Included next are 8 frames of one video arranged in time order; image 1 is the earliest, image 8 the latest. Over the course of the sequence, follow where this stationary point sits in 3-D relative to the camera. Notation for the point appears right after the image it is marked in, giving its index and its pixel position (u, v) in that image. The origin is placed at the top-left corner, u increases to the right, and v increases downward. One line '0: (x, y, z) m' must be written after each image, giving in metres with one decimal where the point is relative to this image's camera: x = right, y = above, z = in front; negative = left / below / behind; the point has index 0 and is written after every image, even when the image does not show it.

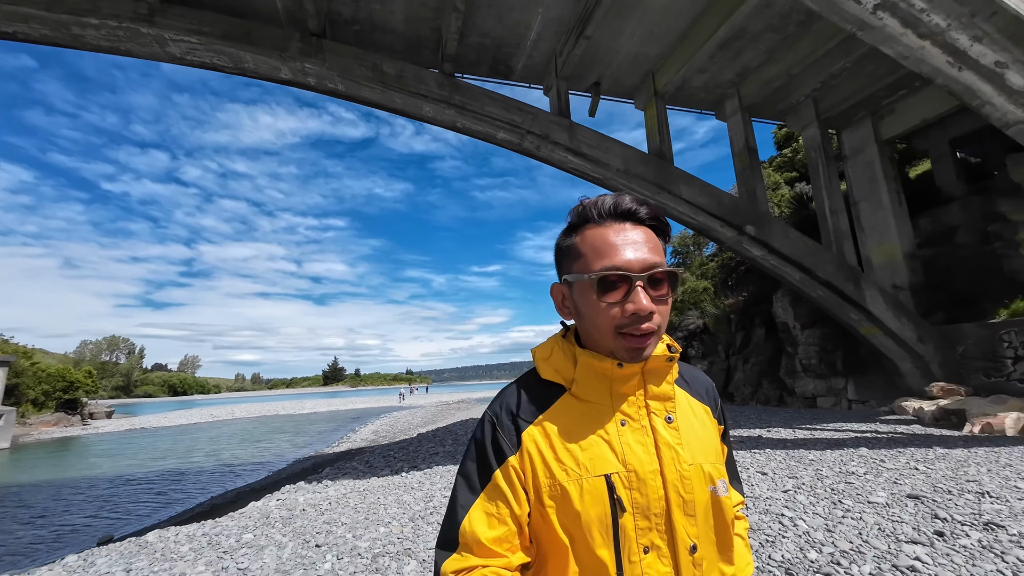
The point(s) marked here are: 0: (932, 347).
0: (+9.8, -1.4, +10.1) m
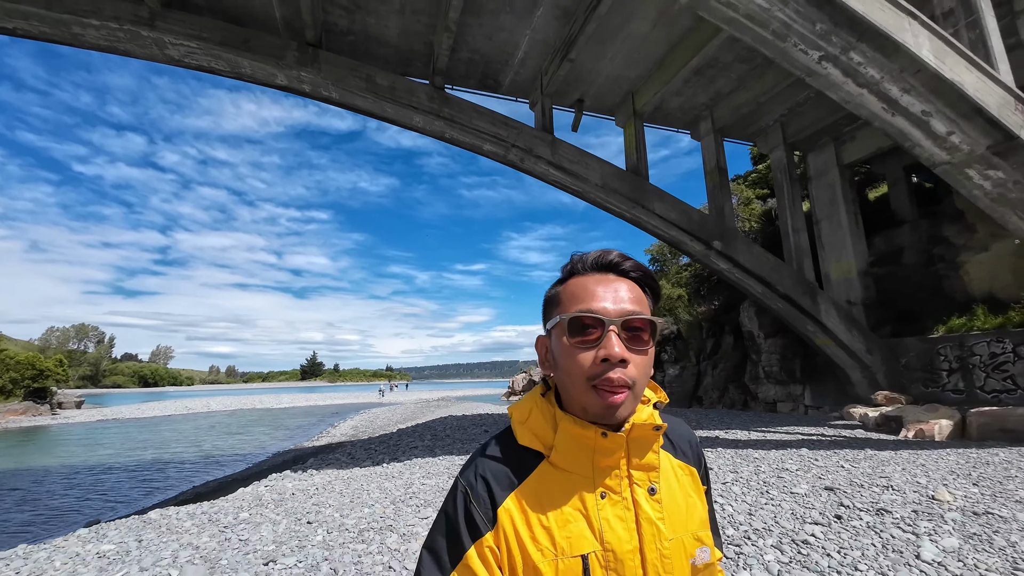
0: (+9.3, -1.8, +10.9) m
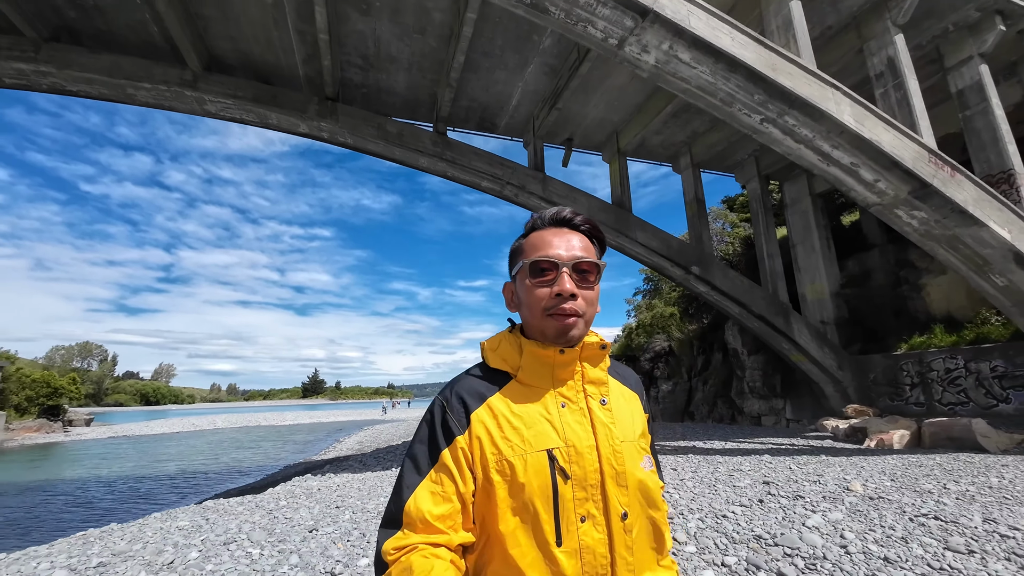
0: (+9.2, -2.4, +11.8) m
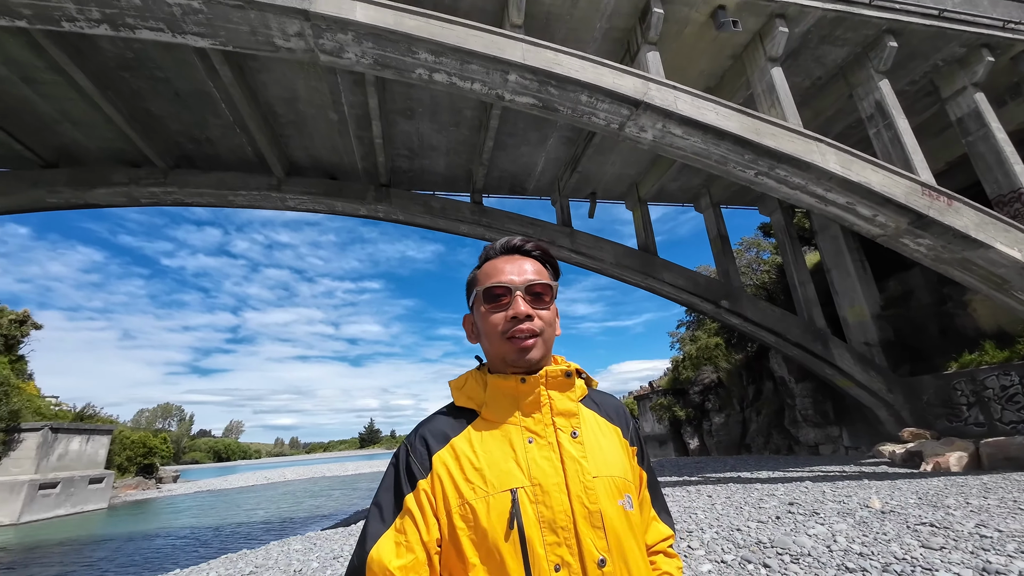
0: (+10.5, -2.9, +11.6) m
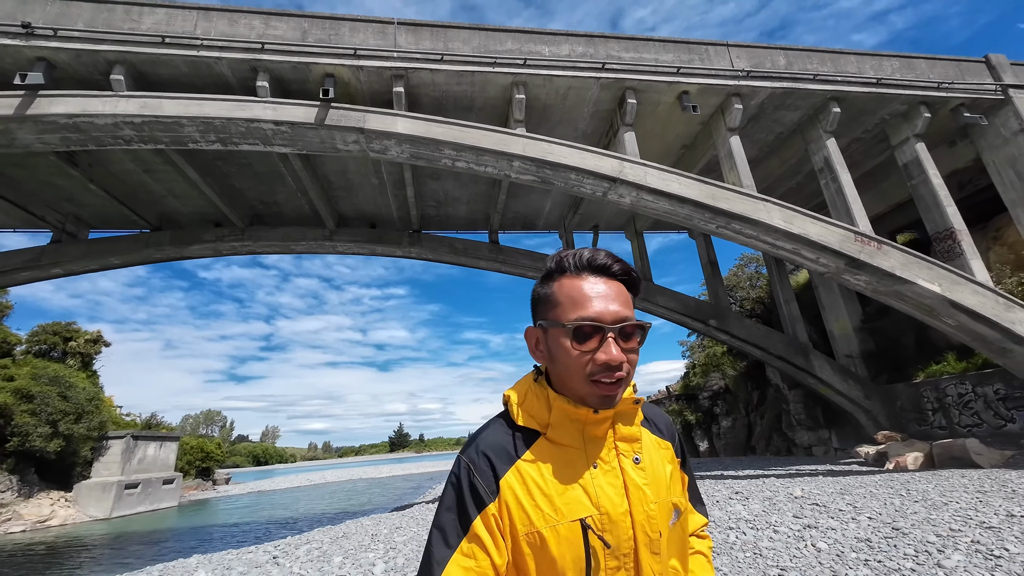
0: (+11.0, -3.4, +12.9) m
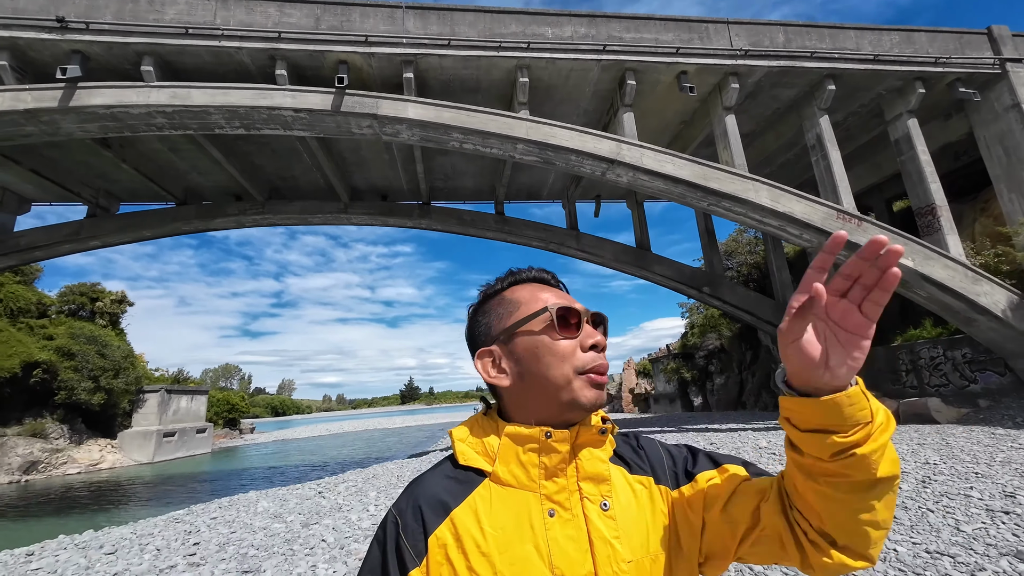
0: (+11.1, -2.5, +13.9) m
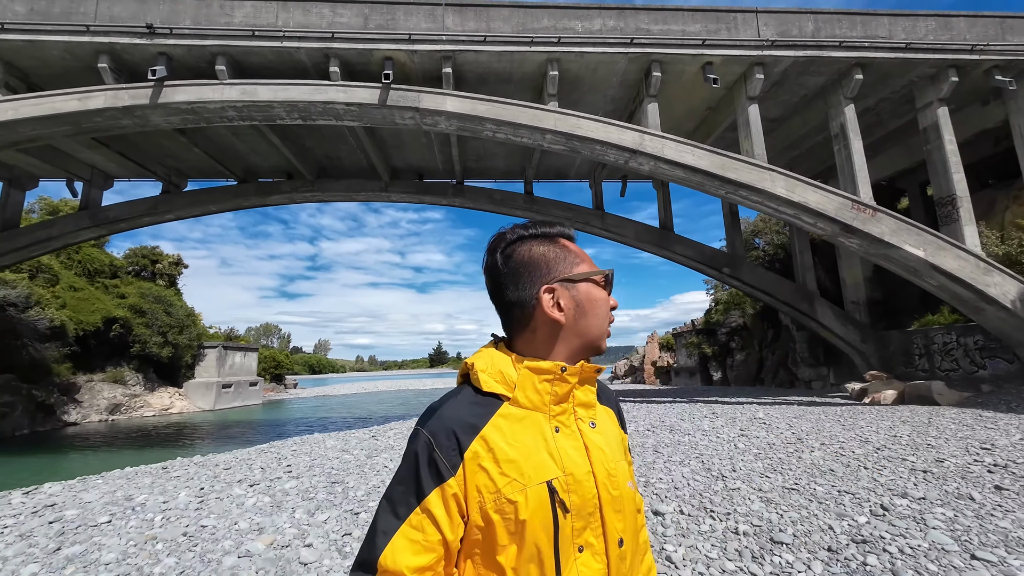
0: (+12.0, -1.9, +14.3) m
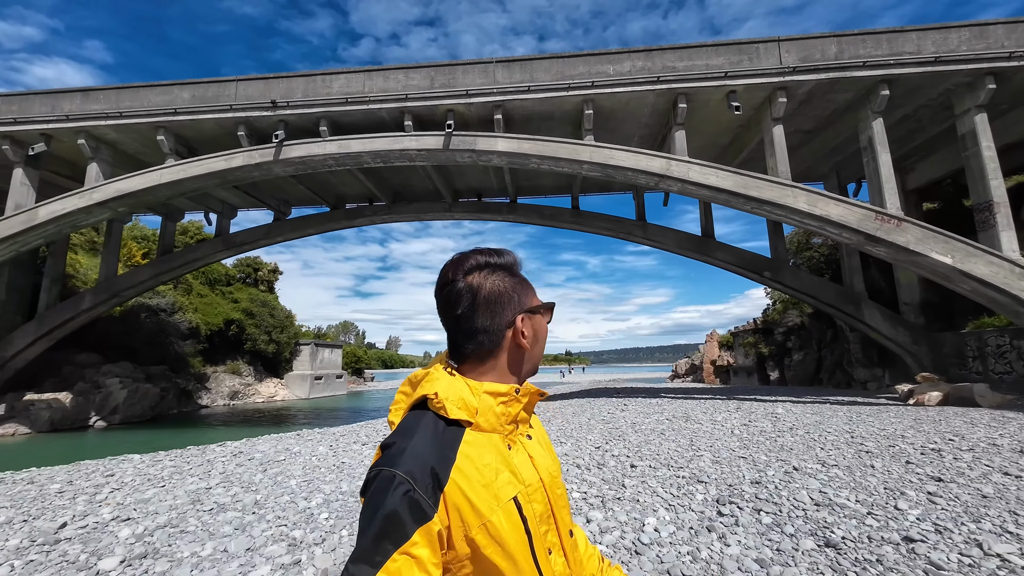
0: (+13.7, -2.0, +14.2) m
